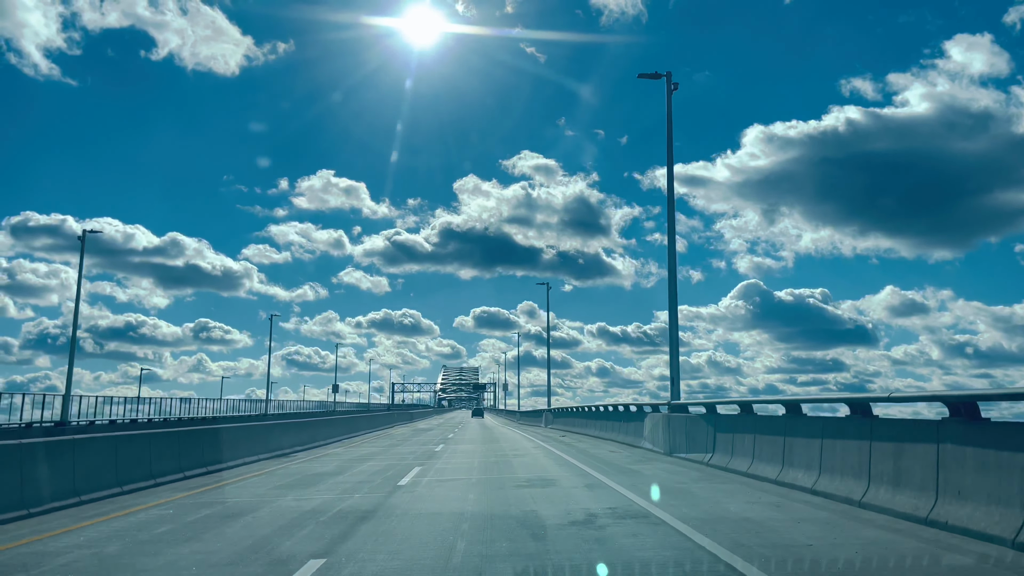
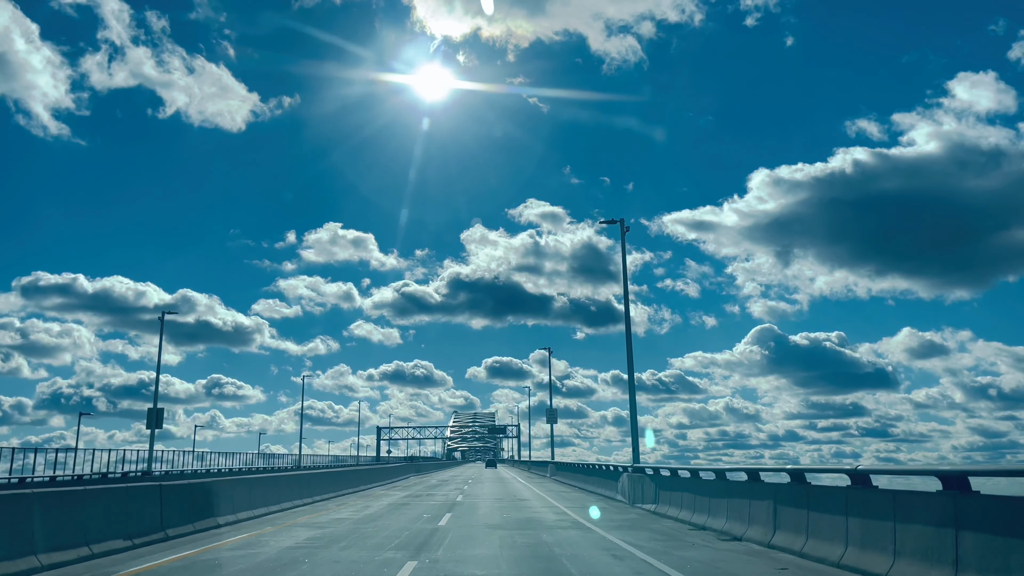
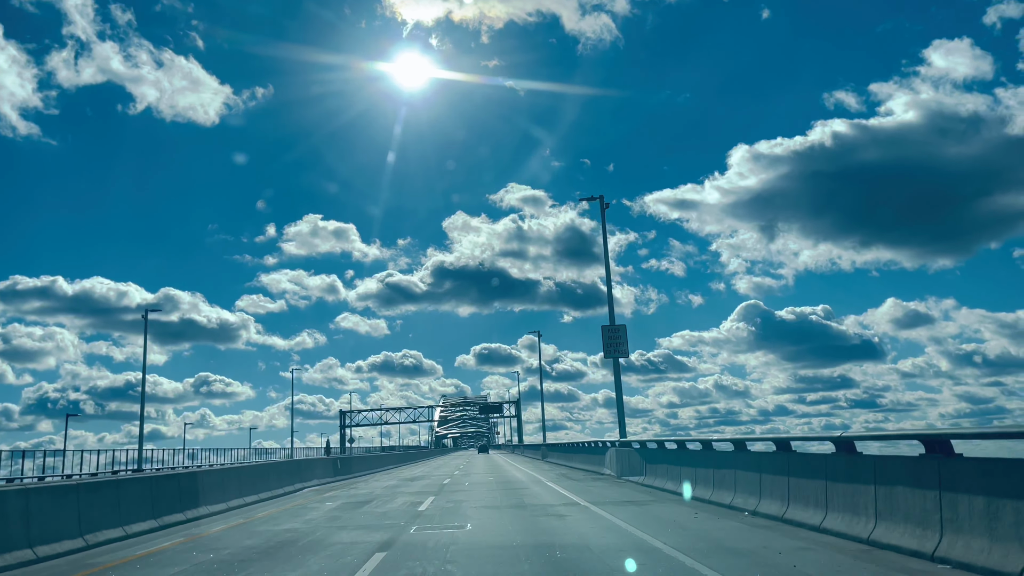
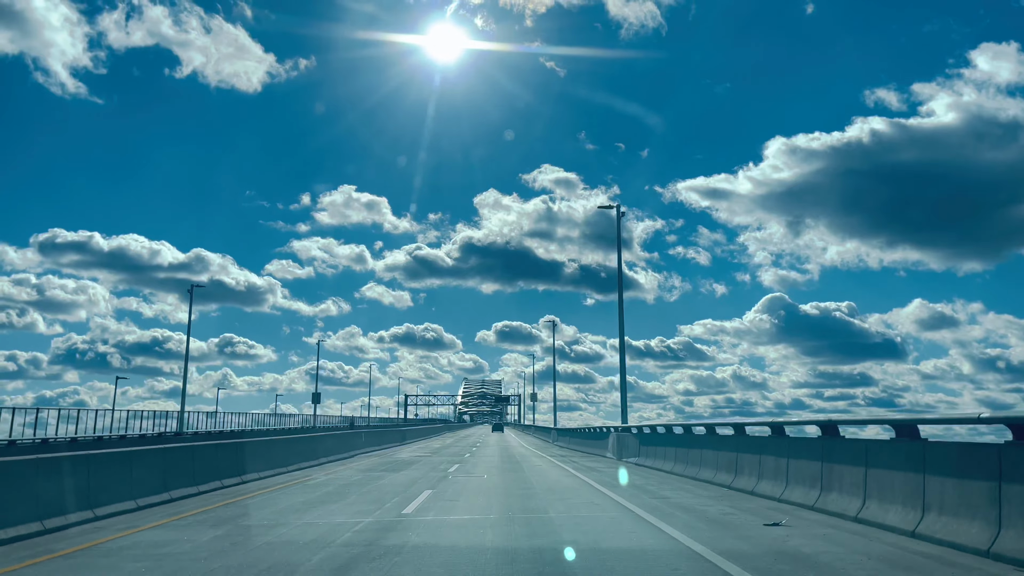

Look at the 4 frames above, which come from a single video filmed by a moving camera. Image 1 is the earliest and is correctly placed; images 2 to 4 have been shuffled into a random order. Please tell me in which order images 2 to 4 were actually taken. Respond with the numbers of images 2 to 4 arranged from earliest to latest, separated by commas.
4, 2, 3
